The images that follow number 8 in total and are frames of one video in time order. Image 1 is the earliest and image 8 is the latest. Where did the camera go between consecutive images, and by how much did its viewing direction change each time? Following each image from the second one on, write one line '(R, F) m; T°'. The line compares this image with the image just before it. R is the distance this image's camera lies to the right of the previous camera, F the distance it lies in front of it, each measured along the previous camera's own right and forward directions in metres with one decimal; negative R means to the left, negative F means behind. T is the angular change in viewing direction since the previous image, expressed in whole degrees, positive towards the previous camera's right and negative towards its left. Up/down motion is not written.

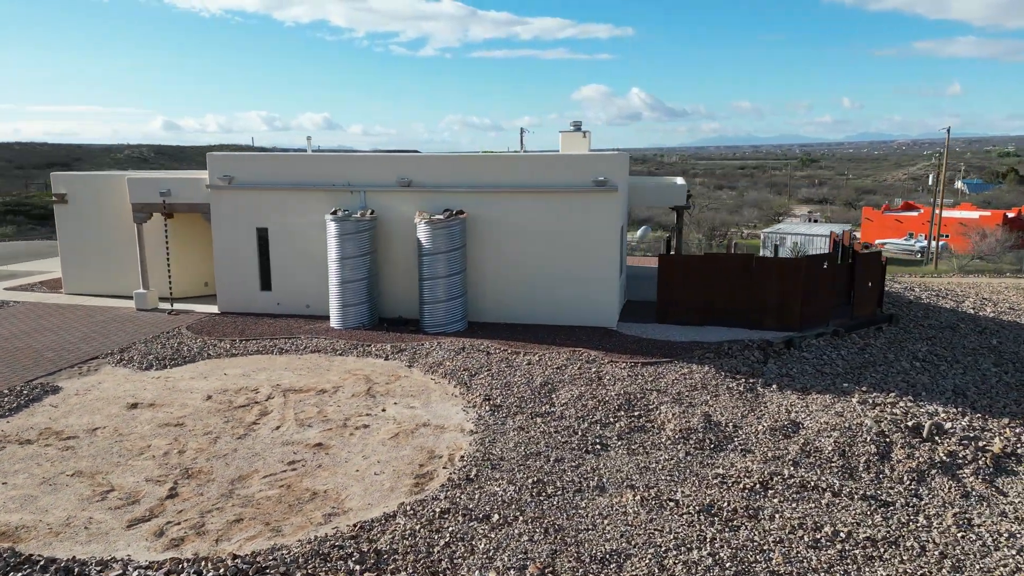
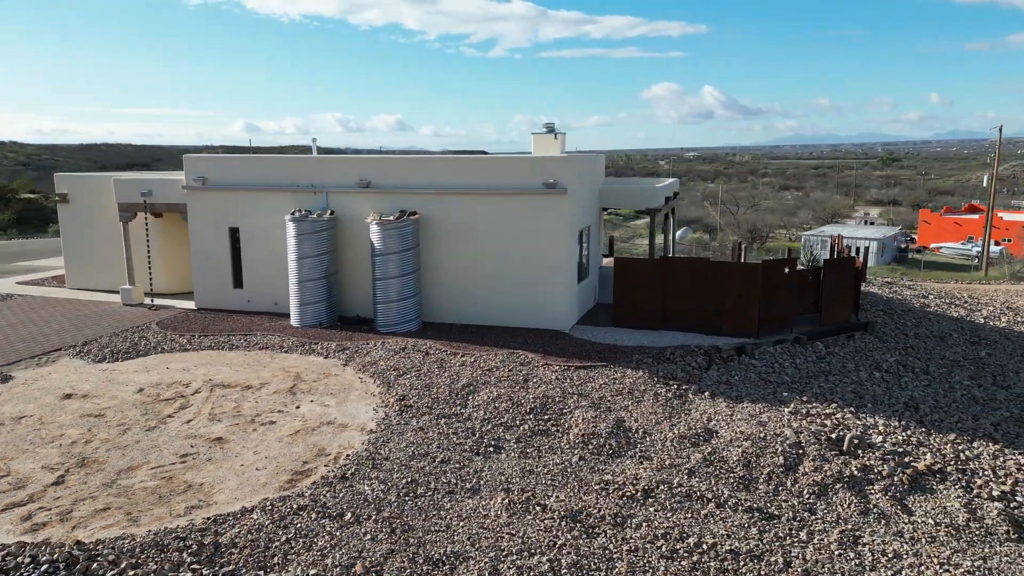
(+1.9, 0.0) m; -5°
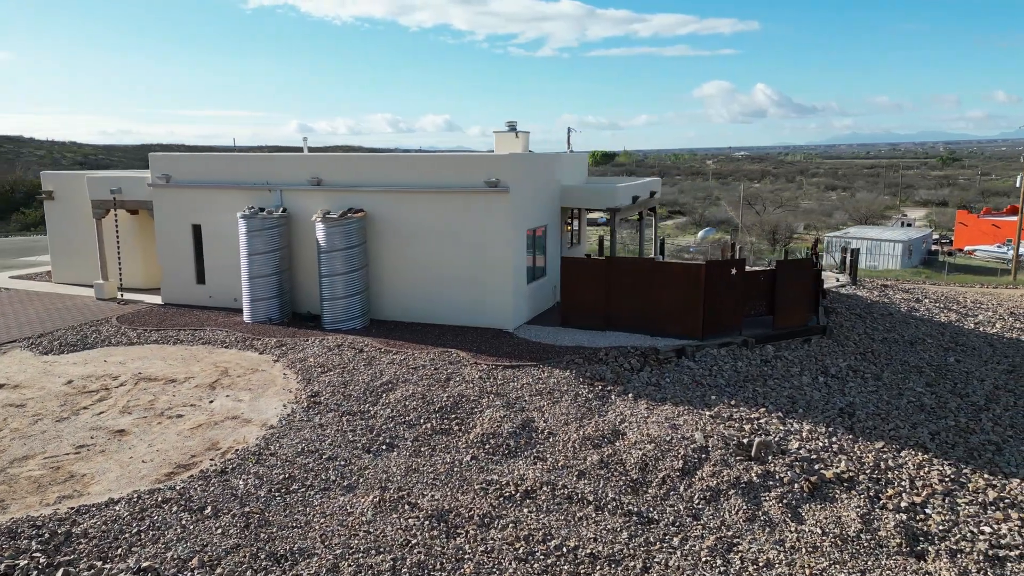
(+1.7, +0.1) m; -3°
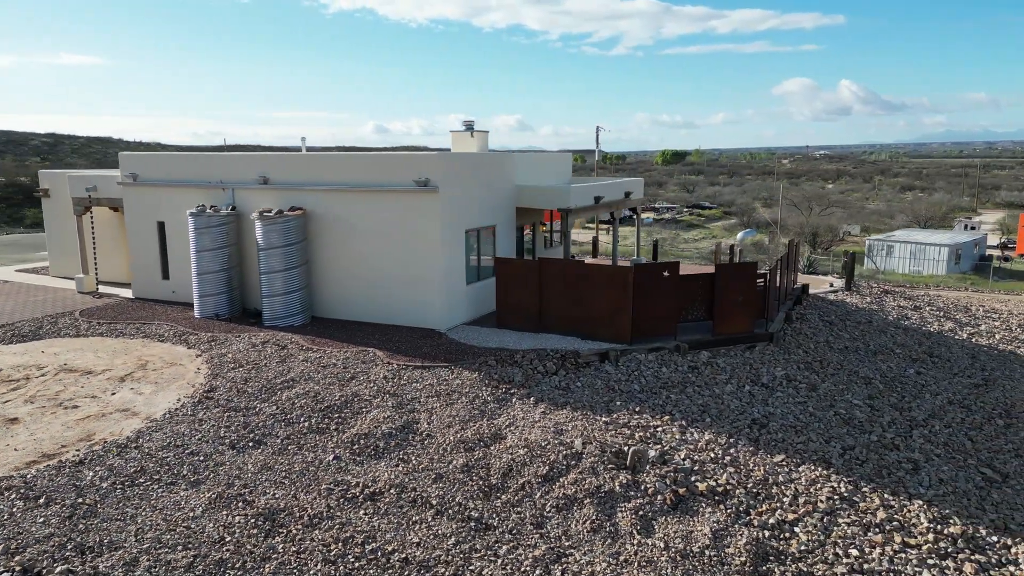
(+2.3, +0.2) m; -5°
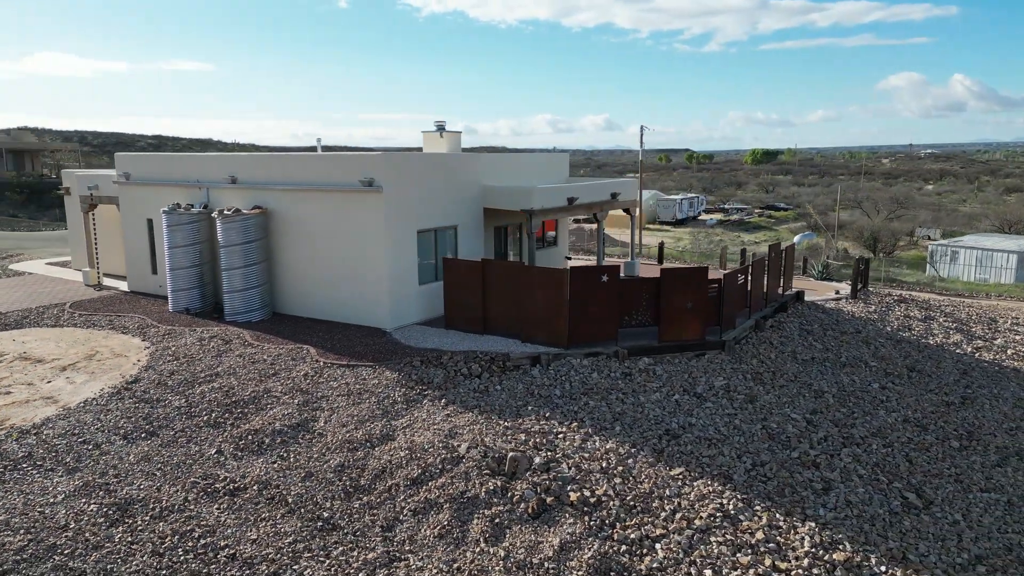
(+2.3, +0.2) m; -6°
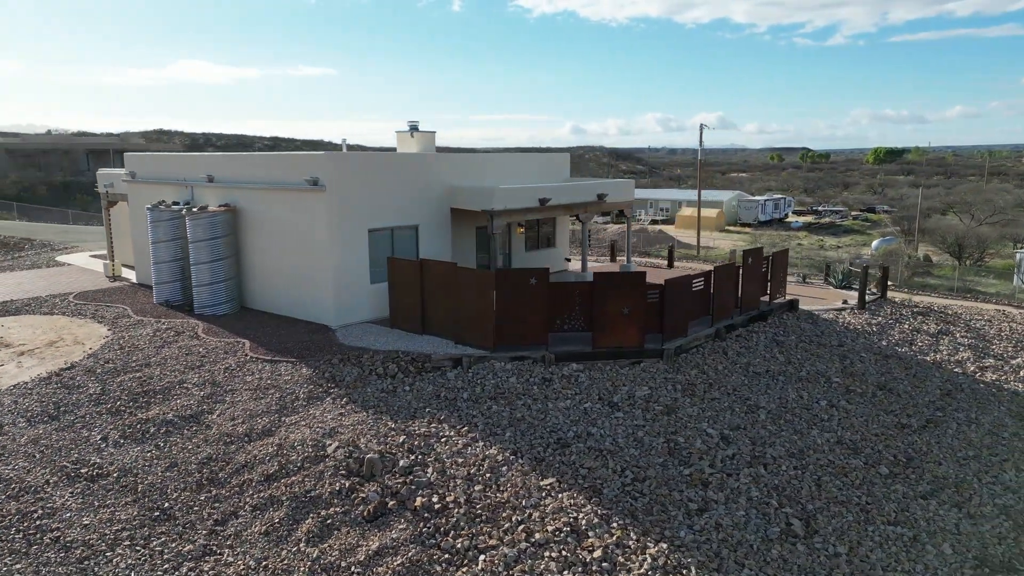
(+2.7, +0.3) m; -8°
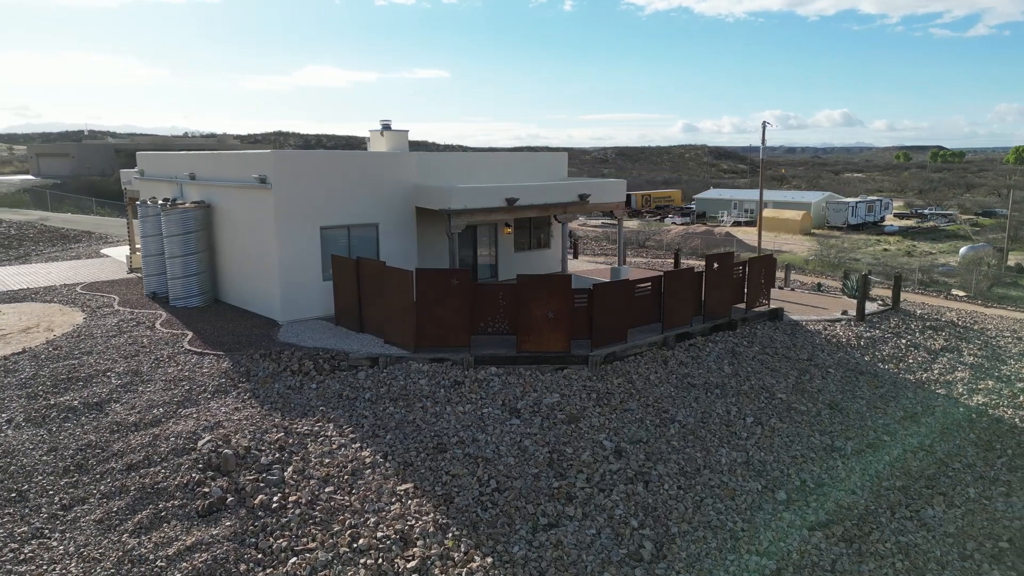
(+2.8, +0.4) m; -8°
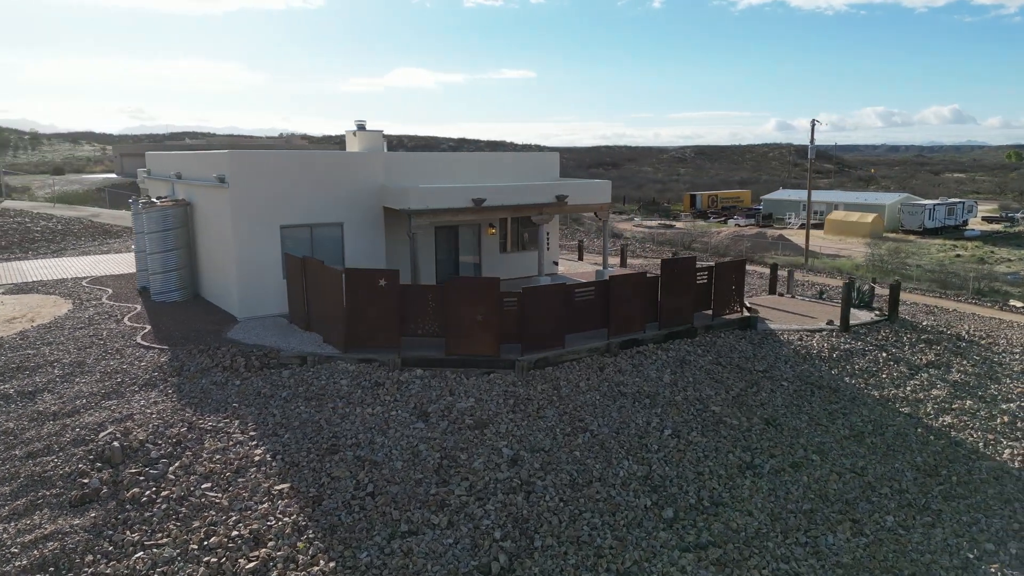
(+2.3, +0.3) m; -6°
